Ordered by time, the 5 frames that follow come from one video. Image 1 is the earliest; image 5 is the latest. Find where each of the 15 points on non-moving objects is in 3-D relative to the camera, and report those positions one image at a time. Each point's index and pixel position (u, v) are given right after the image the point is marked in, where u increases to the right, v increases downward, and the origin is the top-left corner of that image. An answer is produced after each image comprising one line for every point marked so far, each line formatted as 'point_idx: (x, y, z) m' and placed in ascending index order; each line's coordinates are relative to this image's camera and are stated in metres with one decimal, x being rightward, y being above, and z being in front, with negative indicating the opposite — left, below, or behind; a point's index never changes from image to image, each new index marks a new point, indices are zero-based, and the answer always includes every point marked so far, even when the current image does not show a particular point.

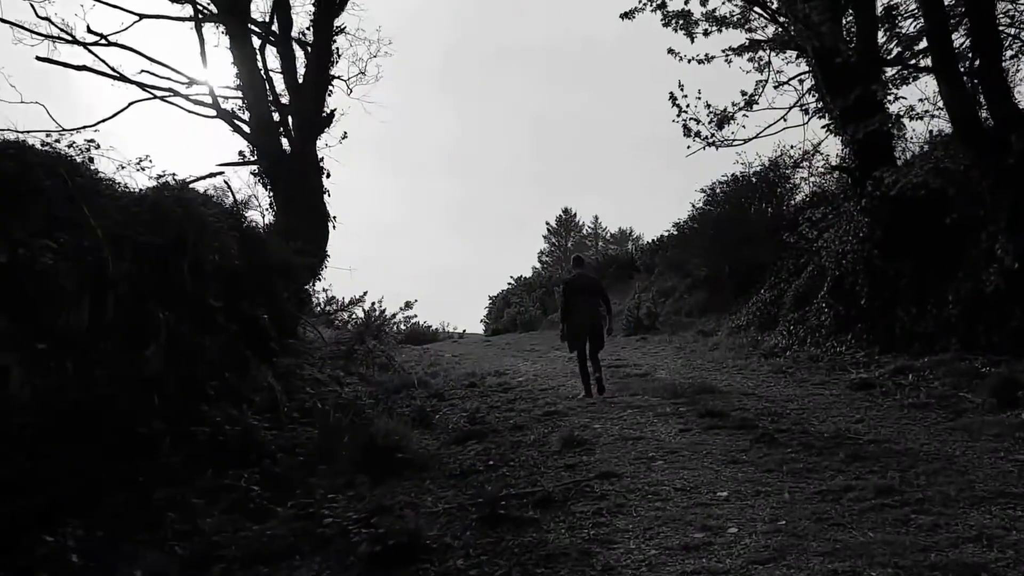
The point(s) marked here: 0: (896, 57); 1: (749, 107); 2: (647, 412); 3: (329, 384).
0: (+4.4, +2.7, +10.8) m
1: (+3.3, +2.5, +13.0) m
2: (+1.2, -1.1, +8.1) m
3: (-1.8, -1.0, +9.4) m
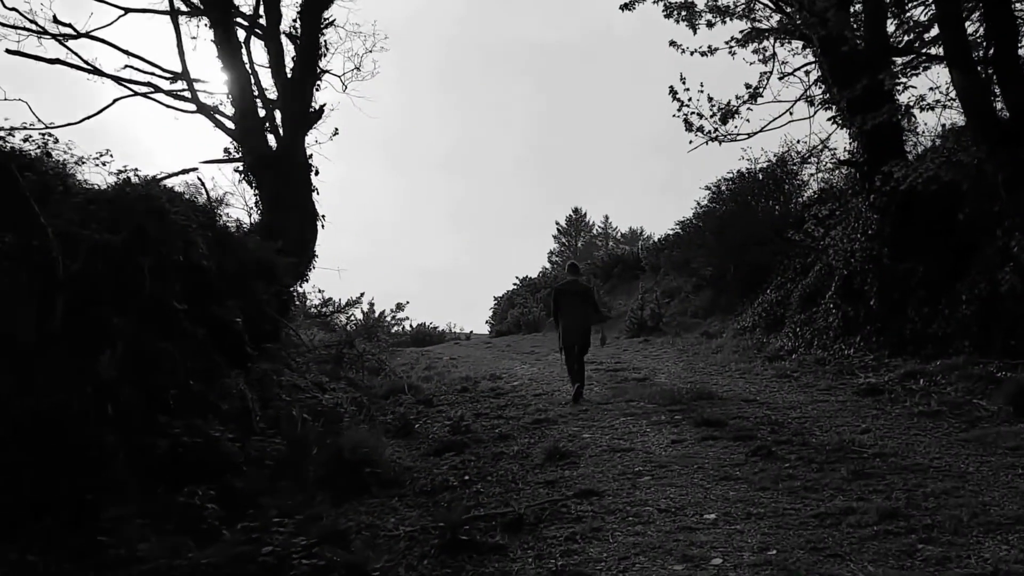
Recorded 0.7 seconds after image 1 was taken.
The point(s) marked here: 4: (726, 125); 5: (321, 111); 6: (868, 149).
0: (+4.3, +2.7, +10.3) m
1: (+3.2, +2.5, +12.5) m
2: (+1.0, -1.1, +7.6) m
3: (-1.9, -1.0, +9.0) m
4: (+2.9, +2.2, +12.7) m
5: (-2.6, +2.4, +12.6) m
6: (+4.2, +1.6, +11.1) m
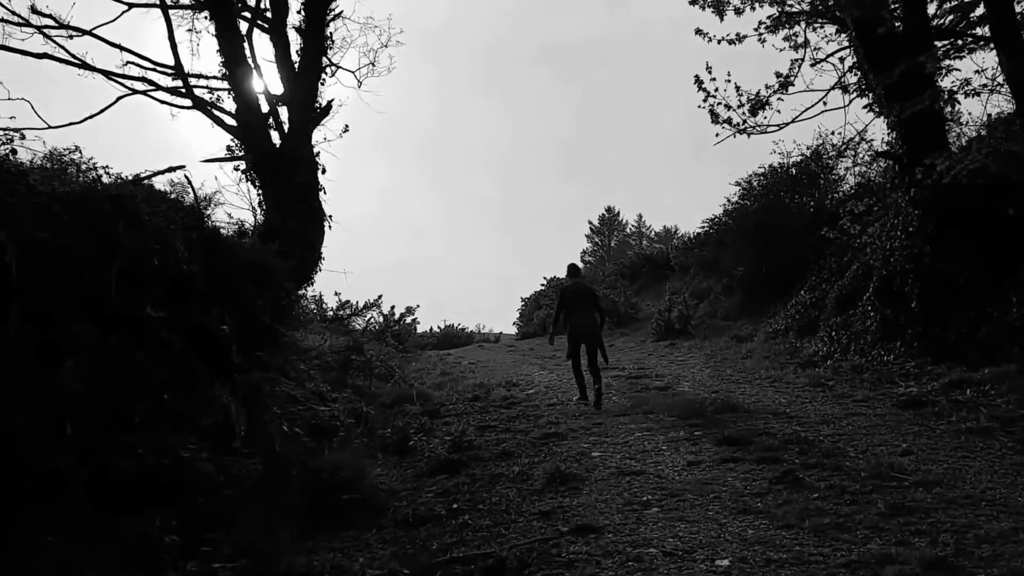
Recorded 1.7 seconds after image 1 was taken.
0: (+4.4, +2.7, +9.6) m
1: (+3.4, +2.5, +11.7) m
2: (+1.1, -1.1, +7.0) m
3: (-1.9, -1.0, +8.4) m
4: (+3.1, +2.2, +11.9) m
5: (-2.3, +2.3, +12.0) m
6: (+4.3, +1.6, +10.3) m
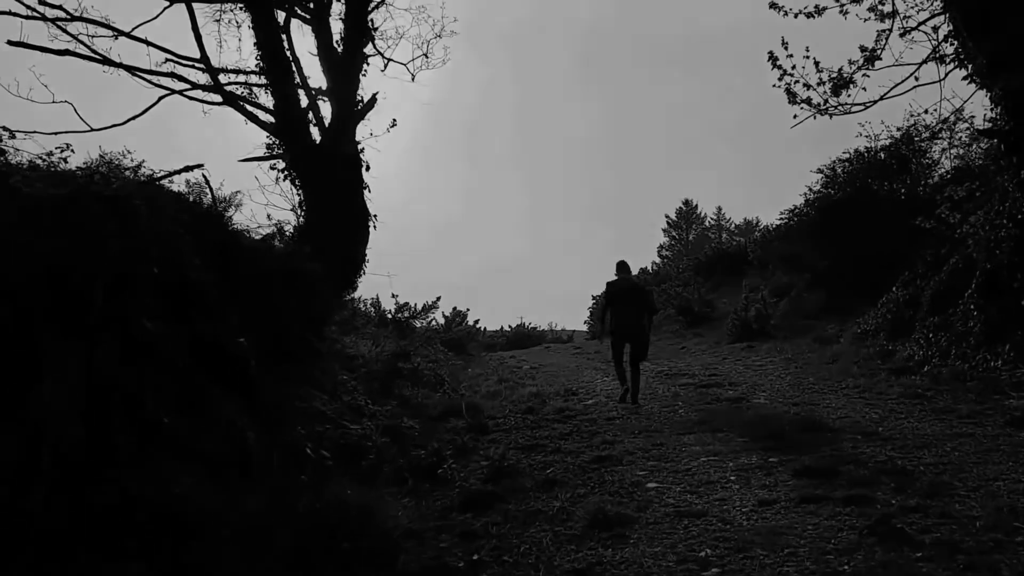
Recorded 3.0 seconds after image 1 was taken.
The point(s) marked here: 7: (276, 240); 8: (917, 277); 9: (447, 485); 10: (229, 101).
0: (+4.9, +2.7, +8.3) m
1: (+4.0, +2.5, +10.6) m
2: (+1.4, -1.1, +6.0) m
3: (-1.4, -1.1, +7.7) m
4: (+3.7, +2.2, +10.8) m
5: (-1.7, +2.3, +11.4) m
6: (+4.9, +1.7, +9.1) m
7: (-2.3, +0.5, +9.2) m
8: (+4.9, +0.1, +11.3) m
9: (-0.4, -1.3, +6.2) m
10: (-2.9, +2.0, +9.9) m
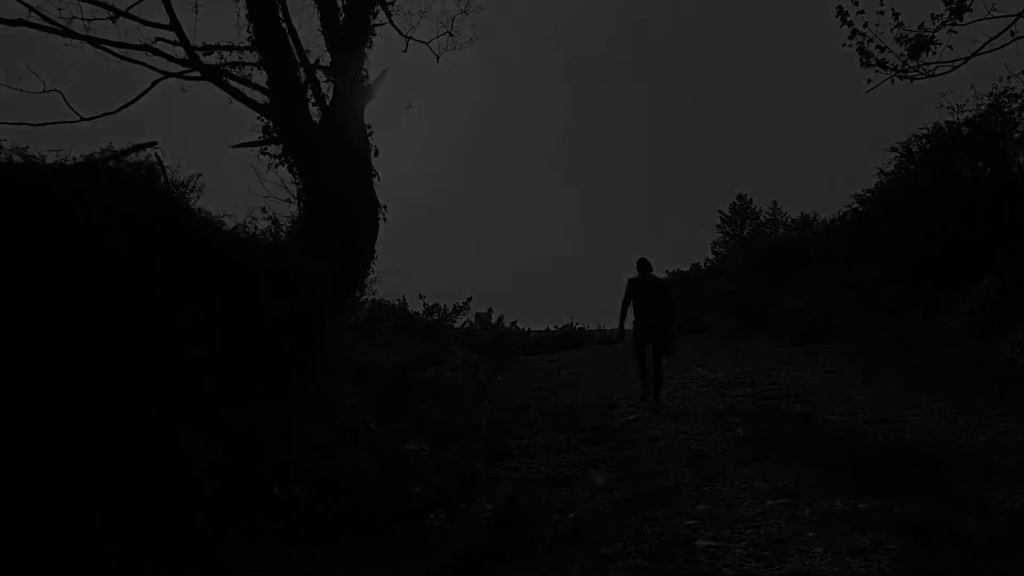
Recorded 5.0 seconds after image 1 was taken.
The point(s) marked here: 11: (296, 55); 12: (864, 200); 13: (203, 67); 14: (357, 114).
0: (+5.0, +2.8, +6.7) m
1: (+4.3, +2.6, +9.0) m
2: (+1.4, -1.1, +4.6) m
3: (-1.3, -1.1, +6.5) m
4: (+4.0, +2.3, +9.3) m
5: (-1.4, +2.3, +10.1) m
6: (+5.0, +1.8, +7.5) m
7: (-2.1, +0.5, +8.0) m
8: (+5.2, +0.2, +9.7) m
9: (-0.4, -1.3, +4.9) m
10: (-2.7, +1.9, +8.7) m
11: (-2.2, +2.4, +9.7) m
12: (+5.7, +1.4, +15.4) m
13: (-2.8, +2.0, +8.7) m
14: (-1.6, +1.8, +9.7) m
